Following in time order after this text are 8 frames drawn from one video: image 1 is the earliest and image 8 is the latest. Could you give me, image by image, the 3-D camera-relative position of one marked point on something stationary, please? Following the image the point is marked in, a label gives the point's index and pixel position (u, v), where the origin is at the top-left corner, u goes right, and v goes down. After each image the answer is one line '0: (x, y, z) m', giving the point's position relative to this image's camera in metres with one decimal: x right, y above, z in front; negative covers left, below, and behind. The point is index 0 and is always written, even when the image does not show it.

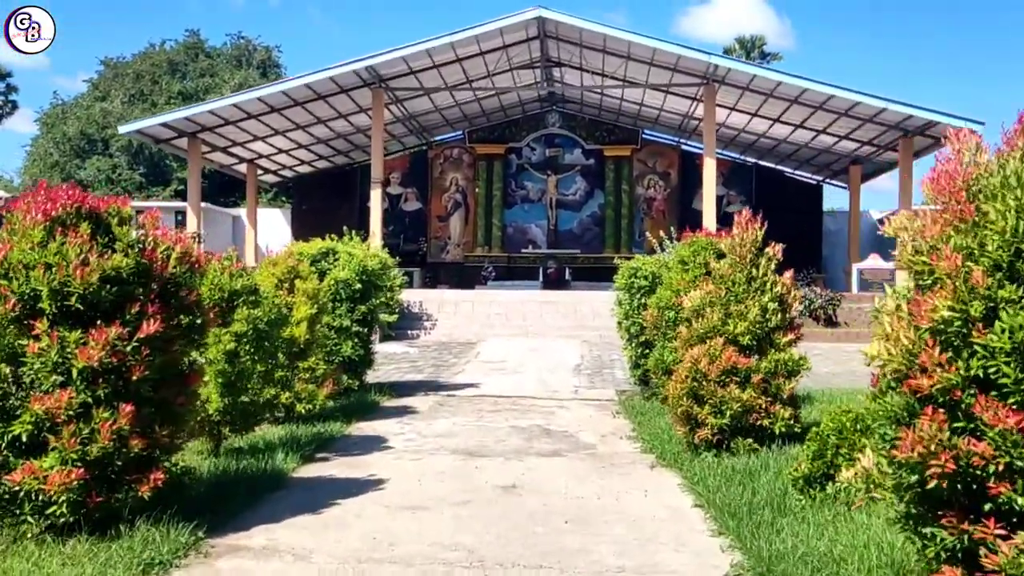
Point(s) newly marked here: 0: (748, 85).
0: (+4.8, +4.1, +17.2) m
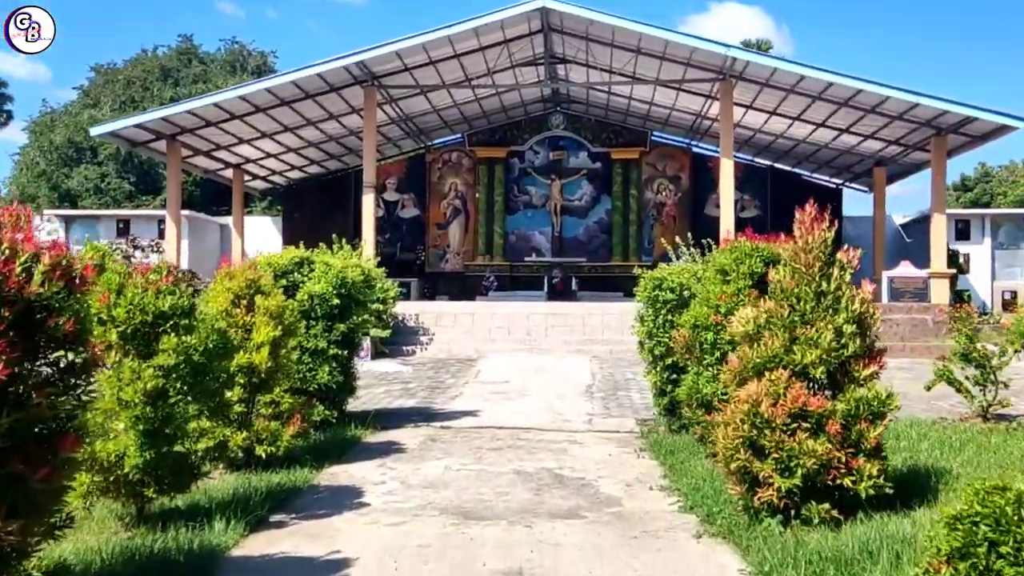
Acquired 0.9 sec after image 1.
0: (+4.8, +3.9, +16.0) m
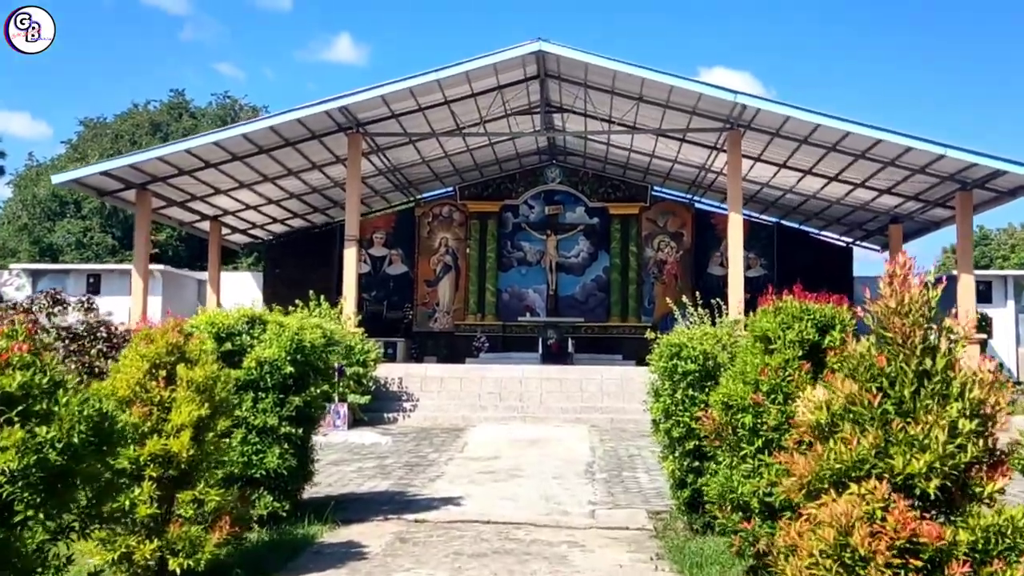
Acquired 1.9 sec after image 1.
0: (+4.7, +2.8, +15.0) m
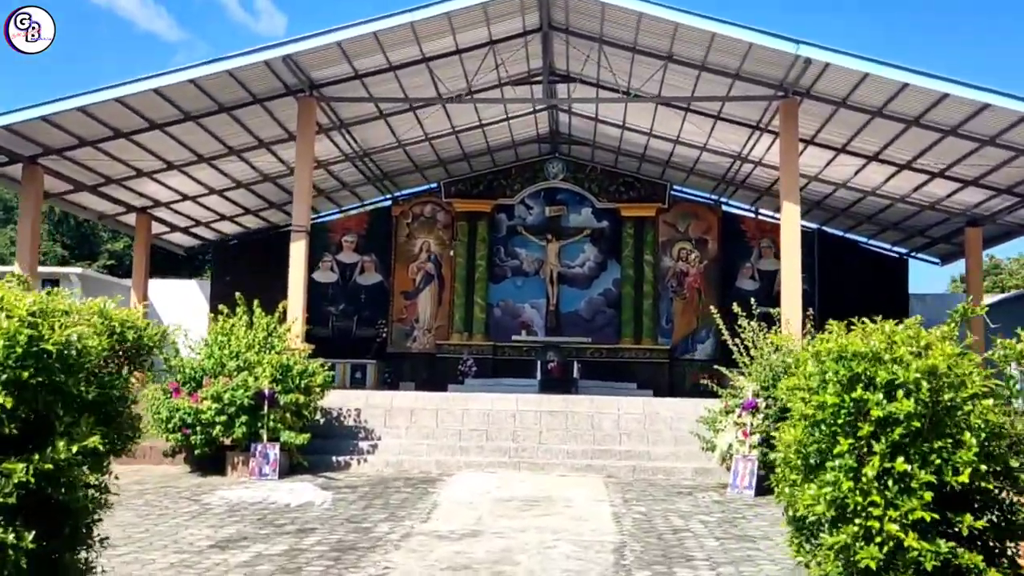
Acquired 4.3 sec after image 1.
0: (+4.7, +2.6, +11.8) m
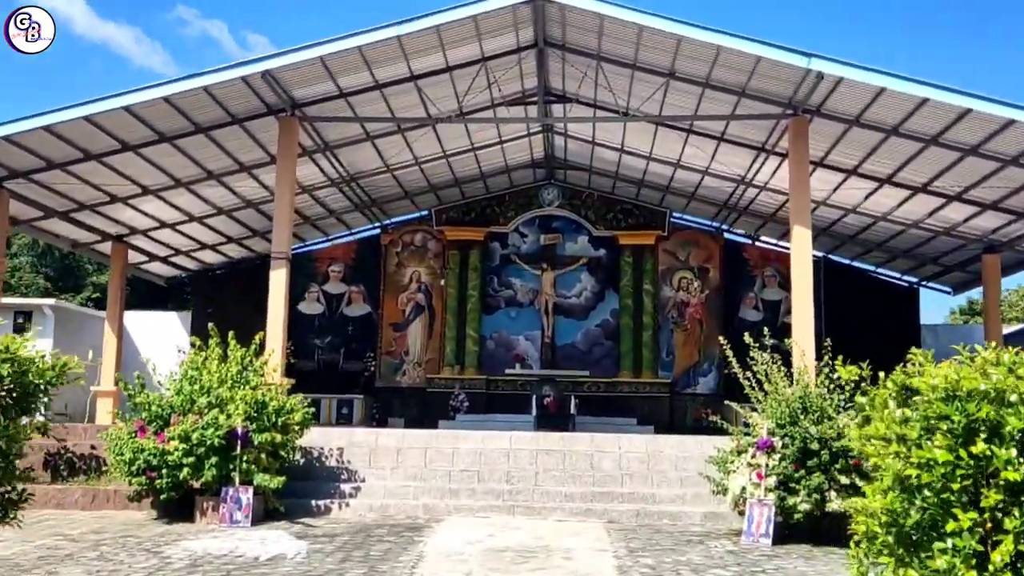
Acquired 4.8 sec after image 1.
0: (+4.6, +2.3, +11.2) m
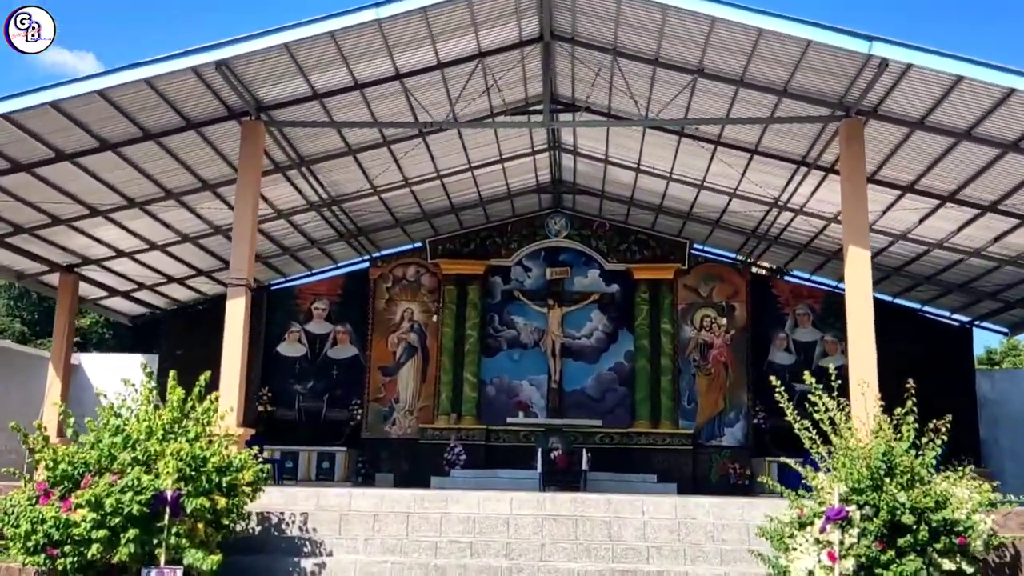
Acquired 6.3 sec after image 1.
0: (+4.6, +1.9, +9.4) m
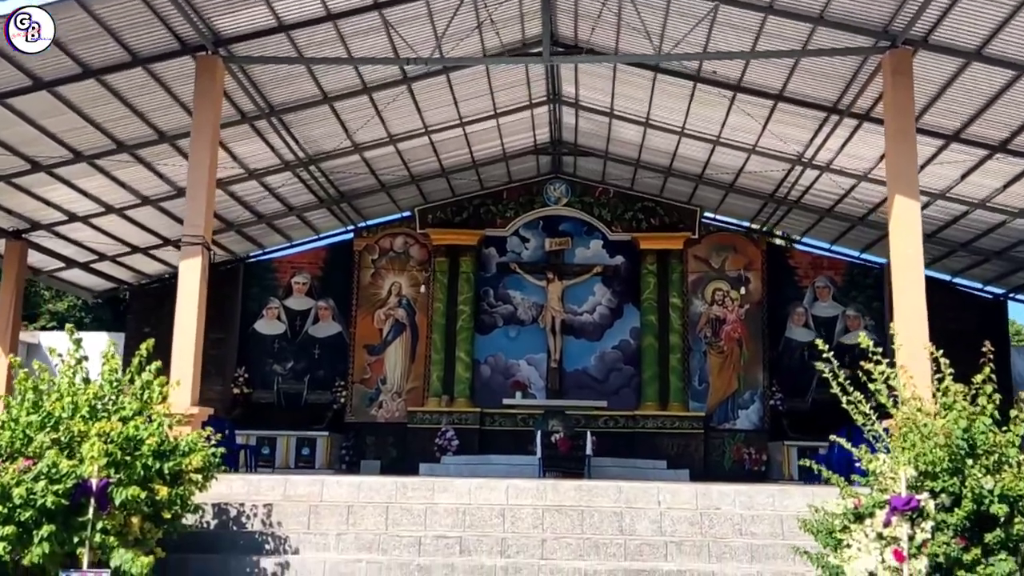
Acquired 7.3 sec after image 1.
0: (+4.5, +2.3, +8.2) m
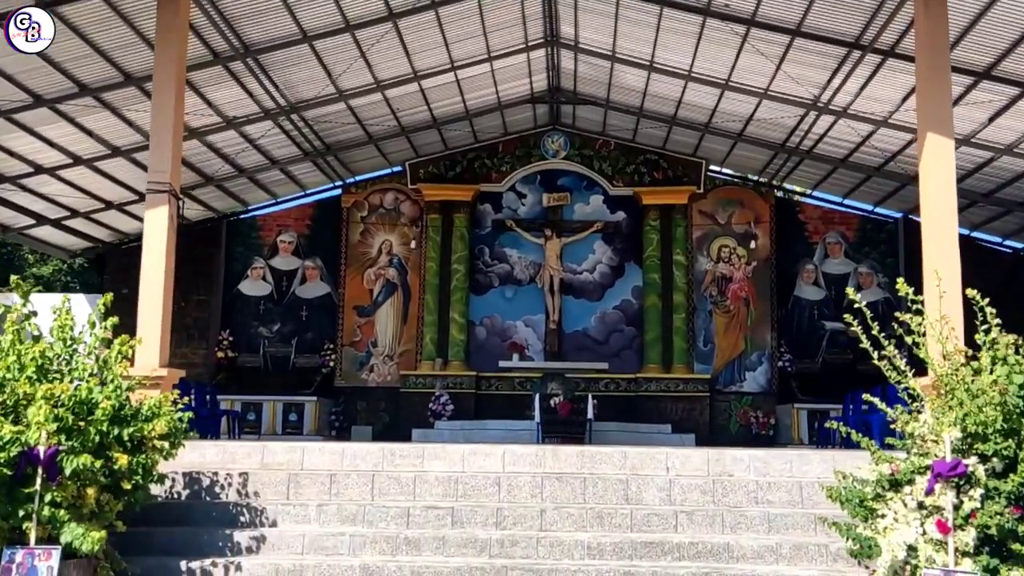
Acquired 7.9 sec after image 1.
0: (+4.5, +2.8, +7.4) m
